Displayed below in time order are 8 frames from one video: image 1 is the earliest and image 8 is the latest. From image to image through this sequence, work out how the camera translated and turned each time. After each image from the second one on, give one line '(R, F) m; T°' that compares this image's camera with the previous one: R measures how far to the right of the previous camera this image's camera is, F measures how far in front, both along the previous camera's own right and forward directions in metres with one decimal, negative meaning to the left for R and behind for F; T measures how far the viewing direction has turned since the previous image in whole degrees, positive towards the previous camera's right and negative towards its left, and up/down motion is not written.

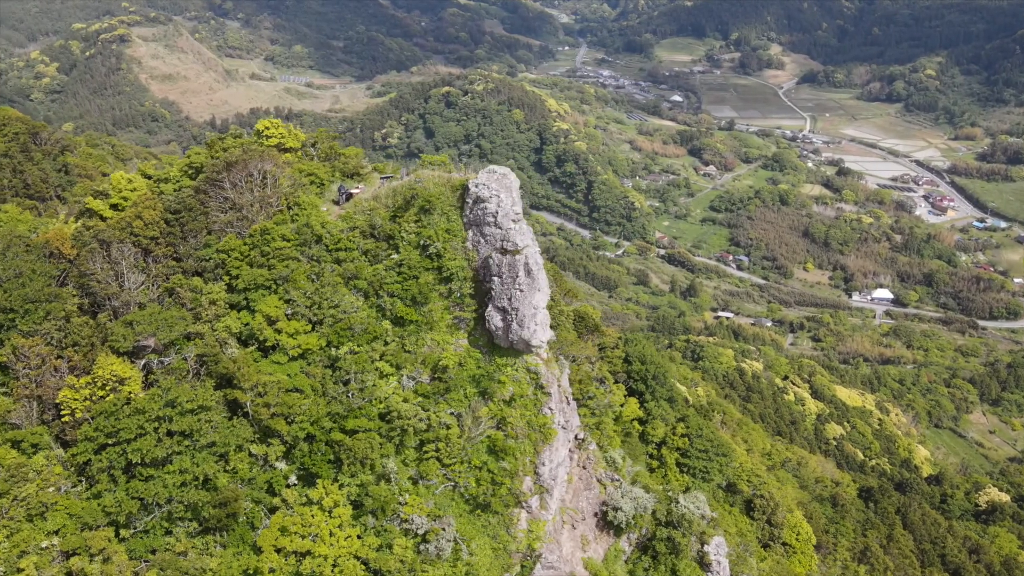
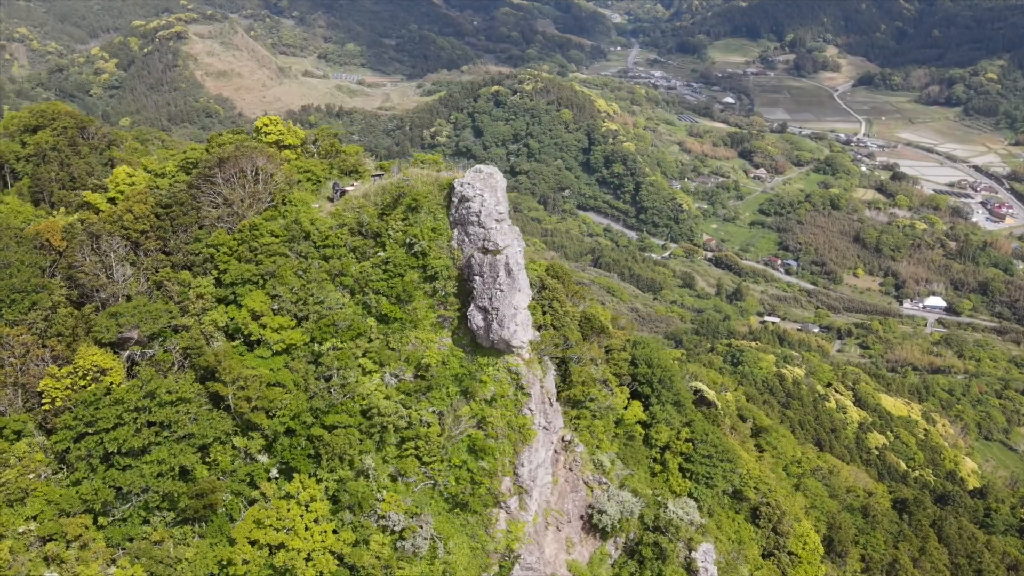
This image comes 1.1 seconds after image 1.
(+1.4, +0.1) m; -3°
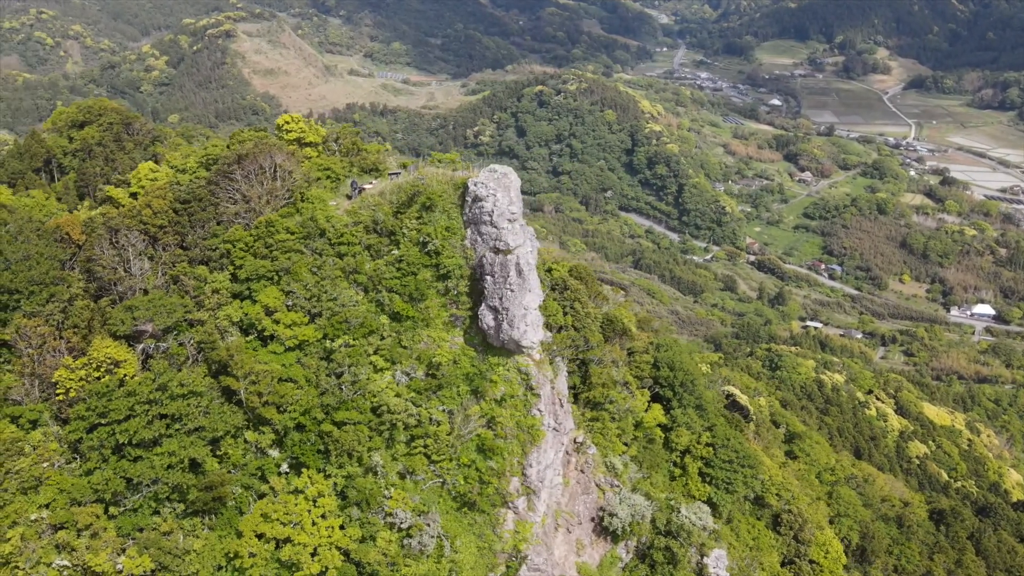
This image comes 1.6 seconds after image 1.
(+0.6, 0.0) m; -2°
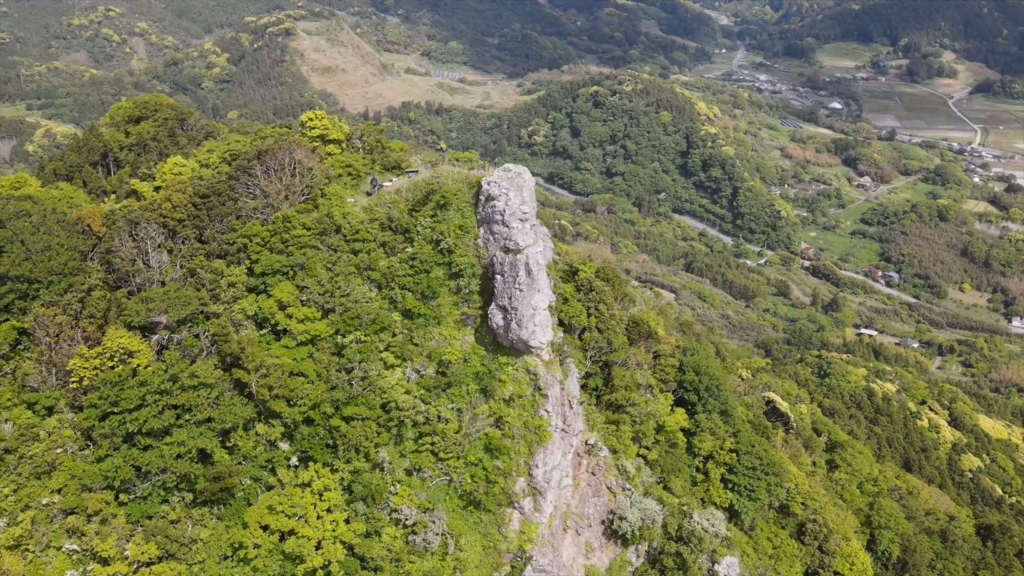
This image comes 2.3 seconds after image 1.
(+0.9, +0.1) m; -3°
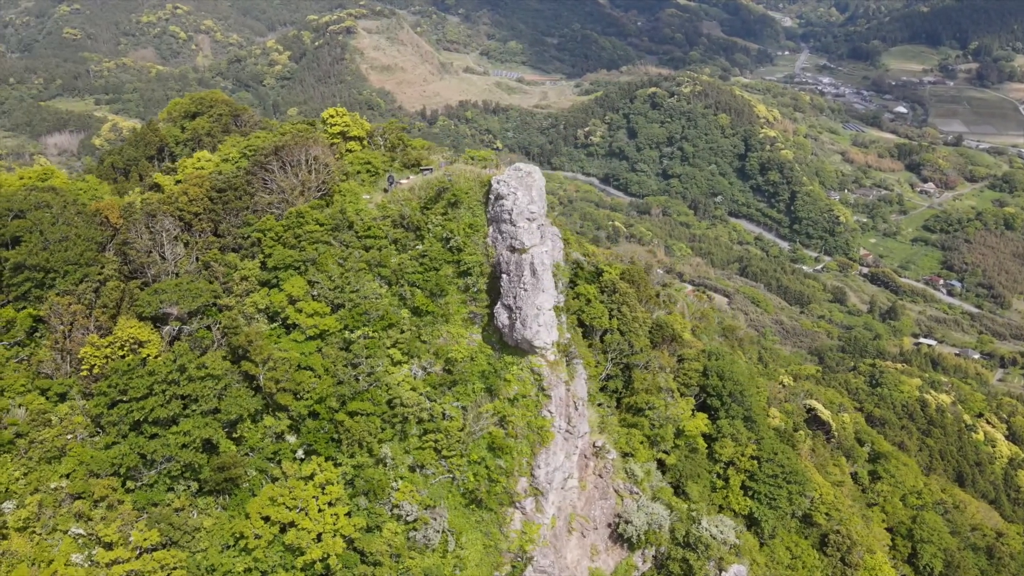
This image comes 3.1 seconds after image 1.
(+1.0, +0.1) m; -3°
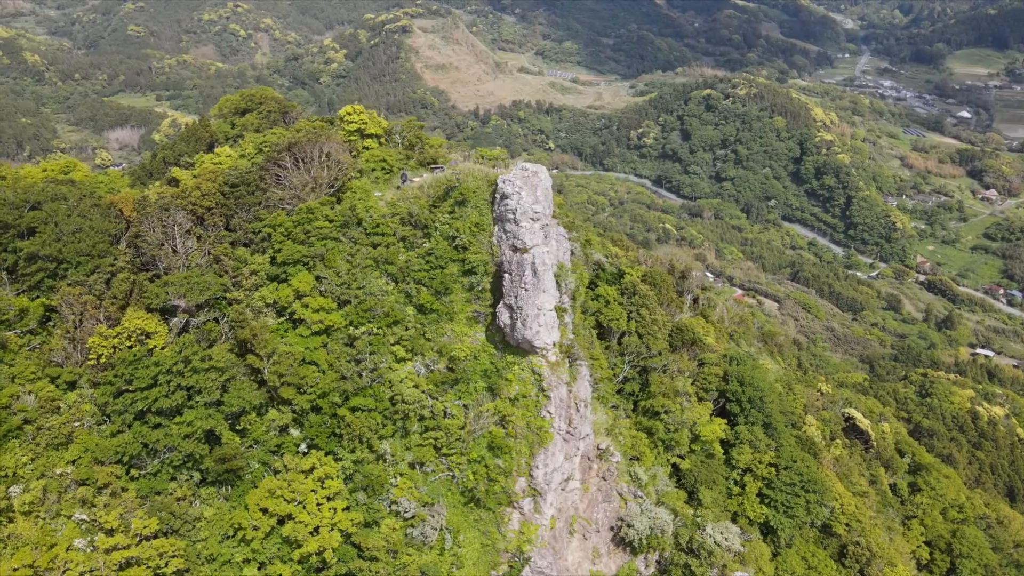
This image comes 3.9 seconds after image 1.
(+1.0, +0.1) m; -3°
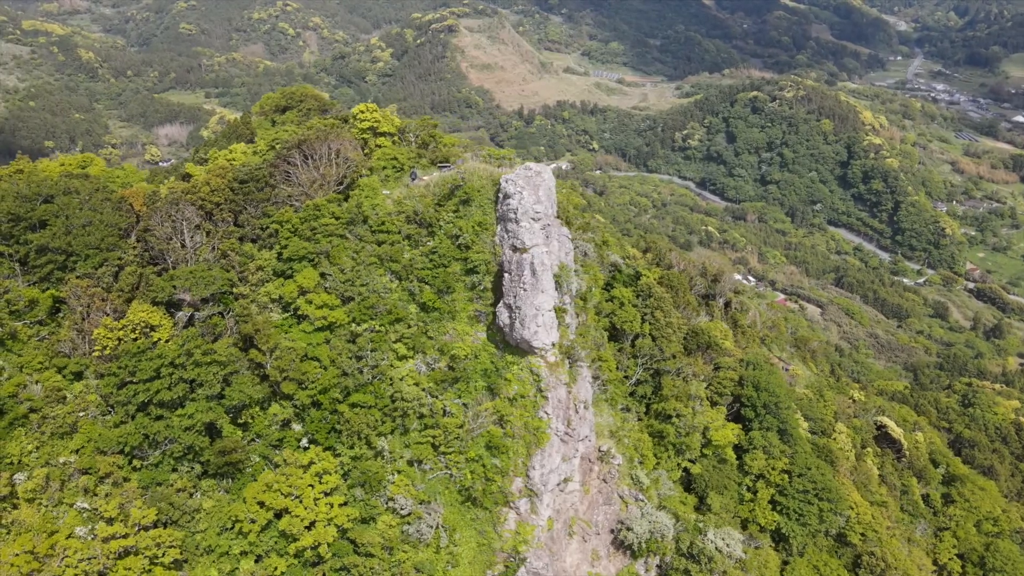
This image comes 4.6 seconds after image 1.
(+0.9, 0.0) m; -3°
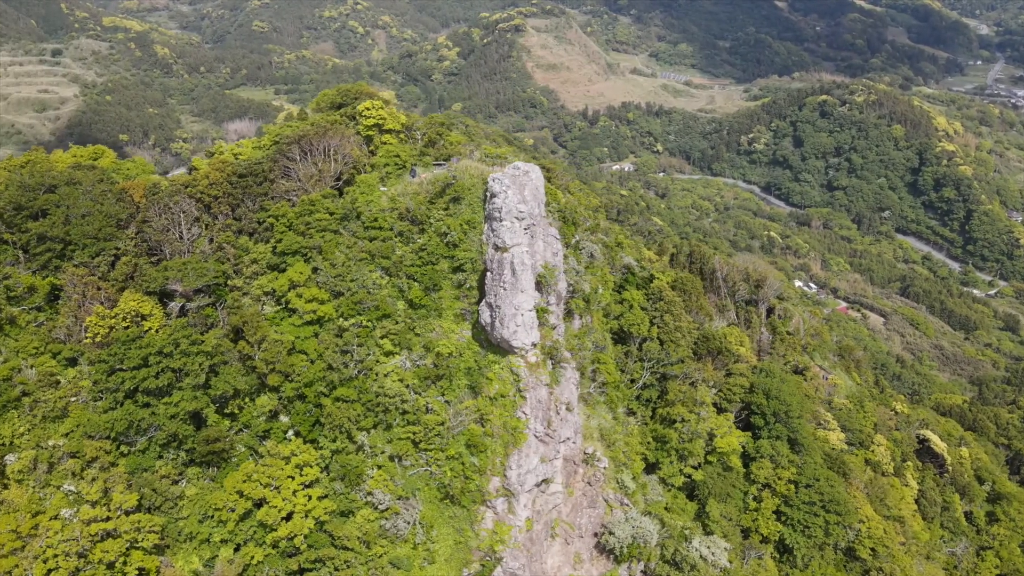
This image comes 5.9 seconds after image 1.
(+1.7, +0.1) m; -4°
